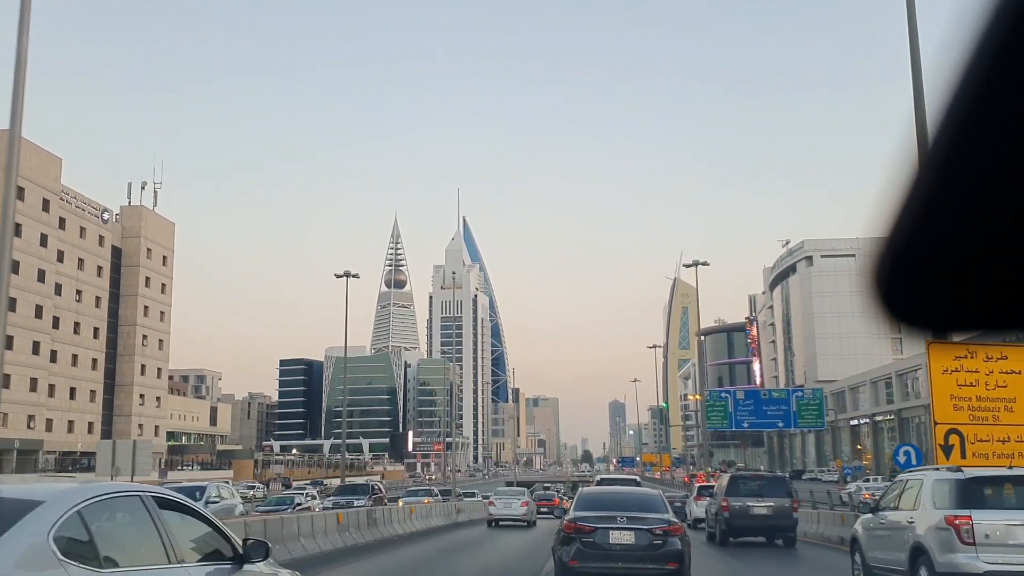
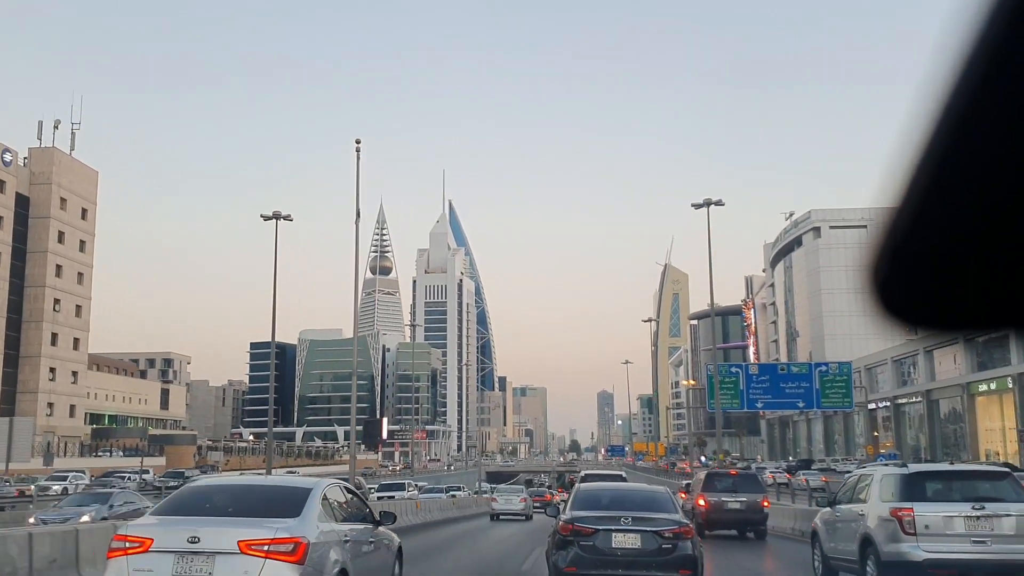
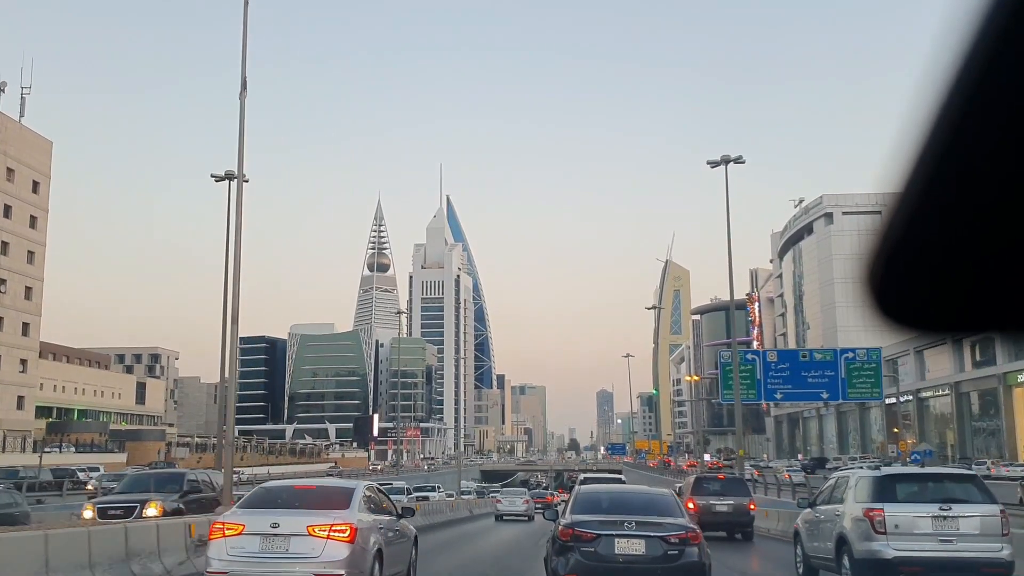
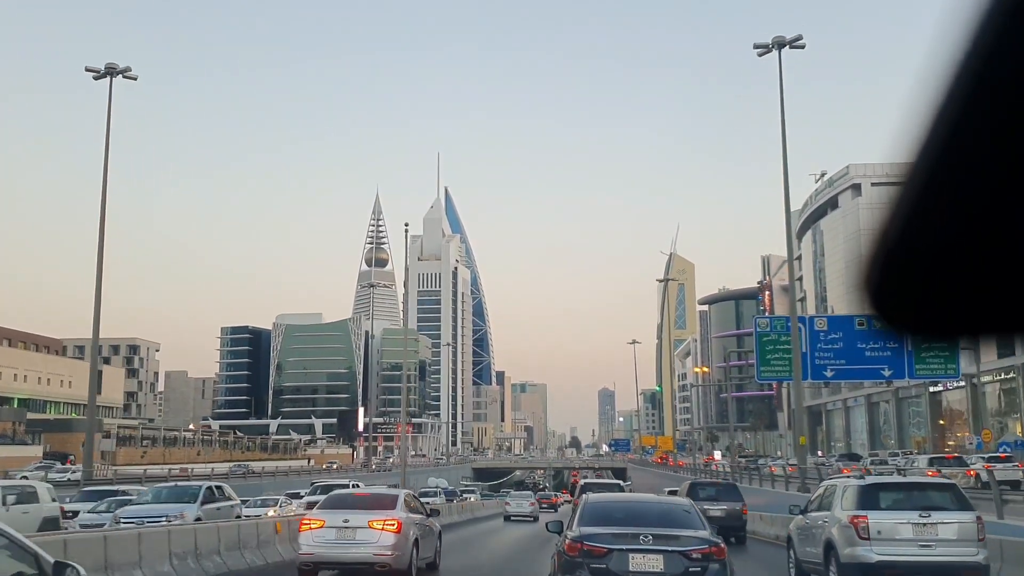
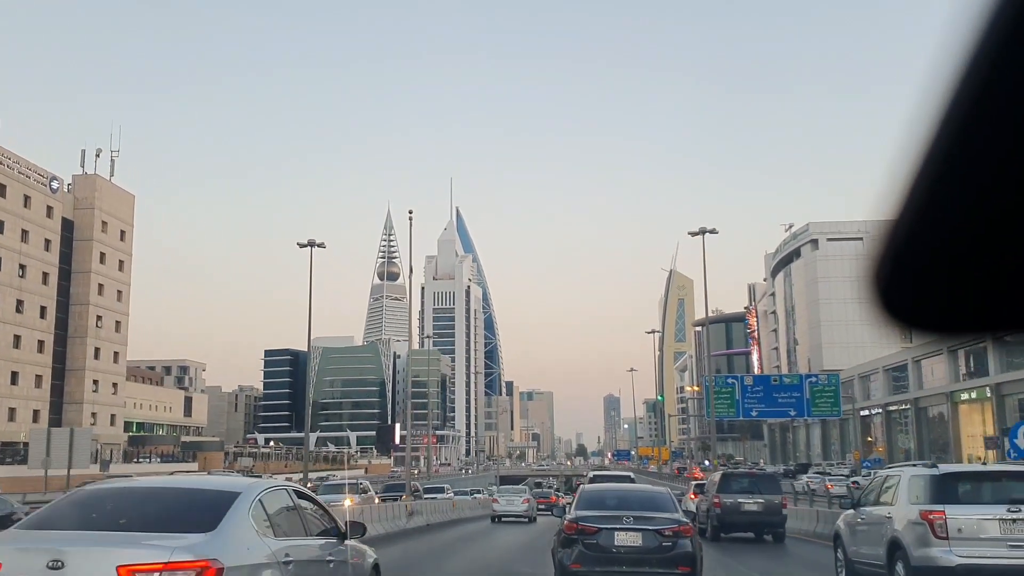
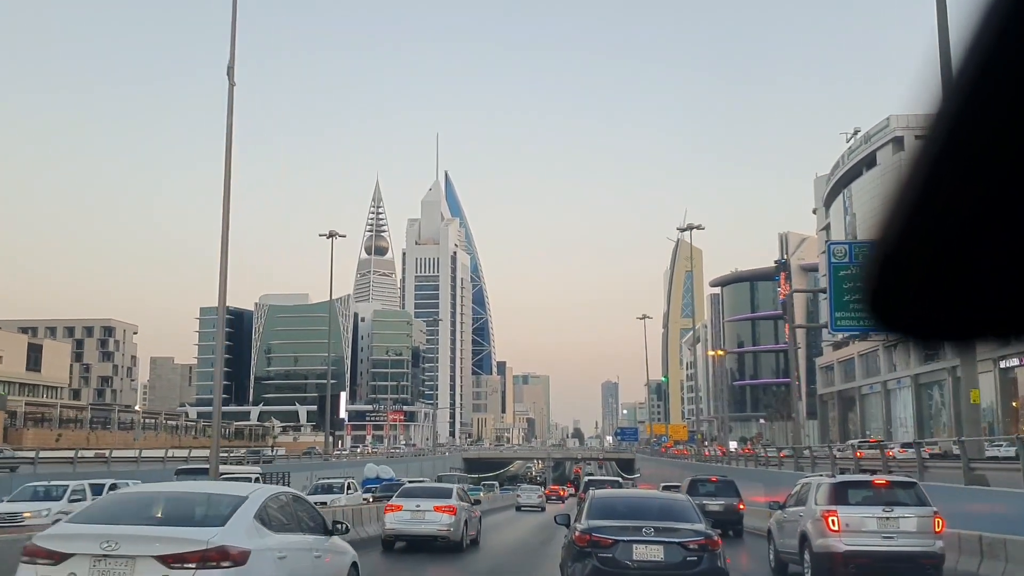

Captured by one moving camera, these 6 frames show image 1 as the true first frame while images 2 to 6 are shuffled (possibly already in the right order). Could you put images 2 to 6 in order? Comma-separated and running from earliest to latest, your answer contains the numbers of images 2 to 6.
5, 2, 3, 4, 6
